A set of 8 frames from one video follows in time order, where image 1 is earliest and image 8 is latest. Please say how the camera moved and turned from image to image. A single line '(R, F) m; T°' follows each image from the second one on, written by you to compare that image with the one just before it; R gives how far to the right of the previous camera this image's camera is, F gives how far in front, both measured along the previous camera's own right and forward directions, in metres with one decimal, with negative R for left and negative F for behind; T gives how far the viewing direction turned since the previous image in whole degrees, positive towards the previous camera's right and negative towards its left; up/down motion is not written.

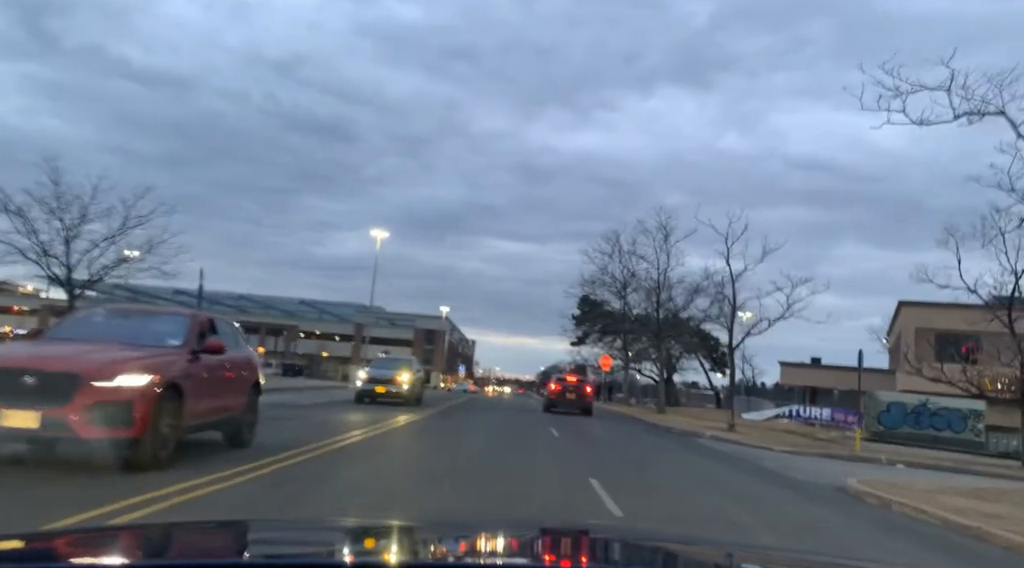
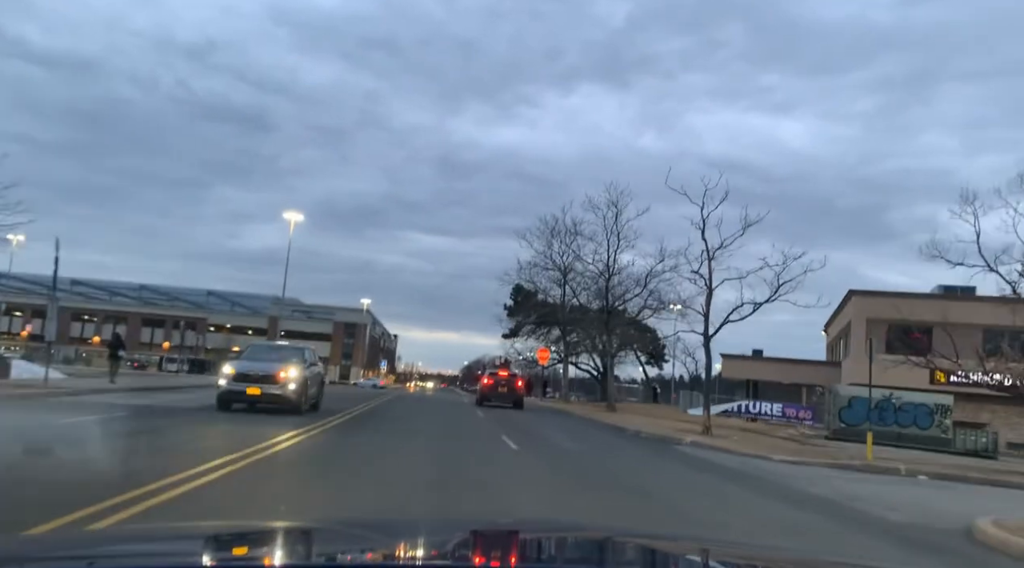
(-0.2, +3.0) m; +5°
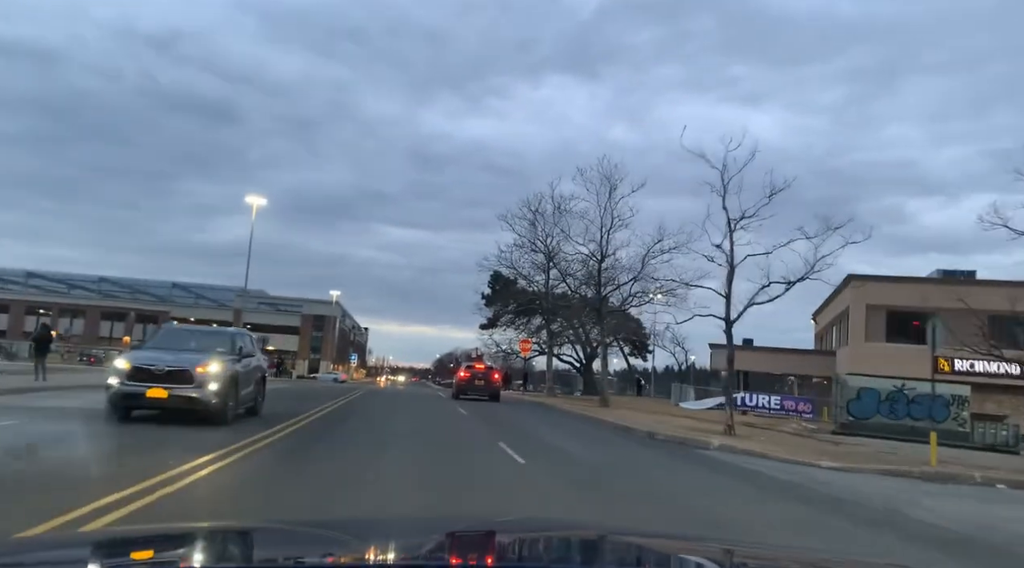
(-0.3, +2.1) m; +2°
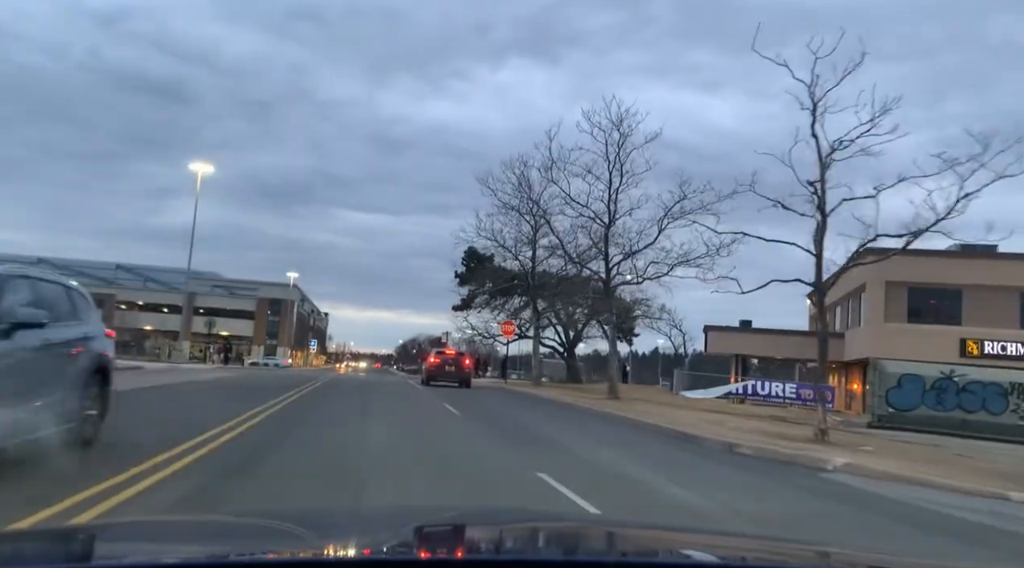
(-0.6, +3.5) m; +3°
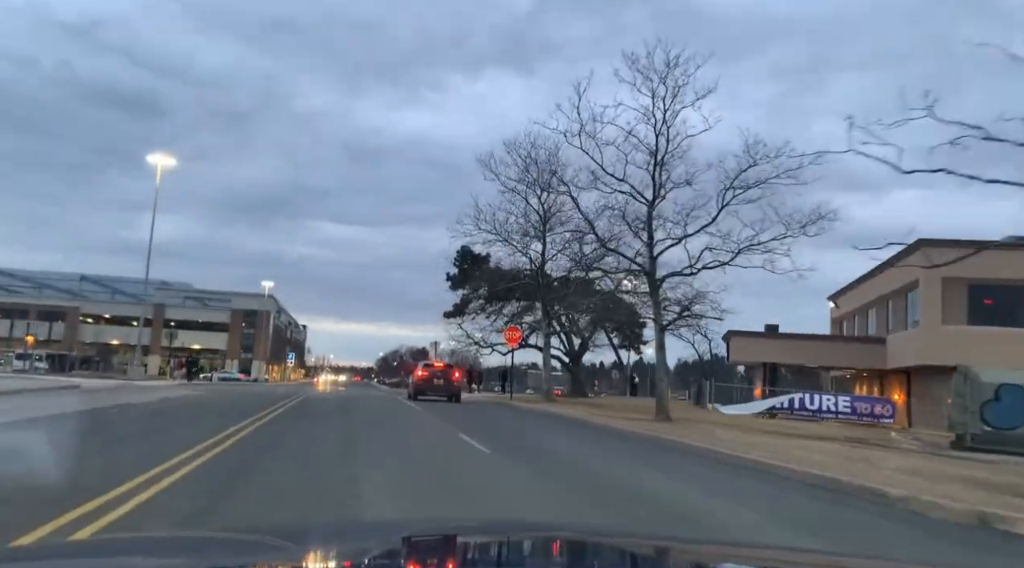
(-0.7, +3.5) m; +1°
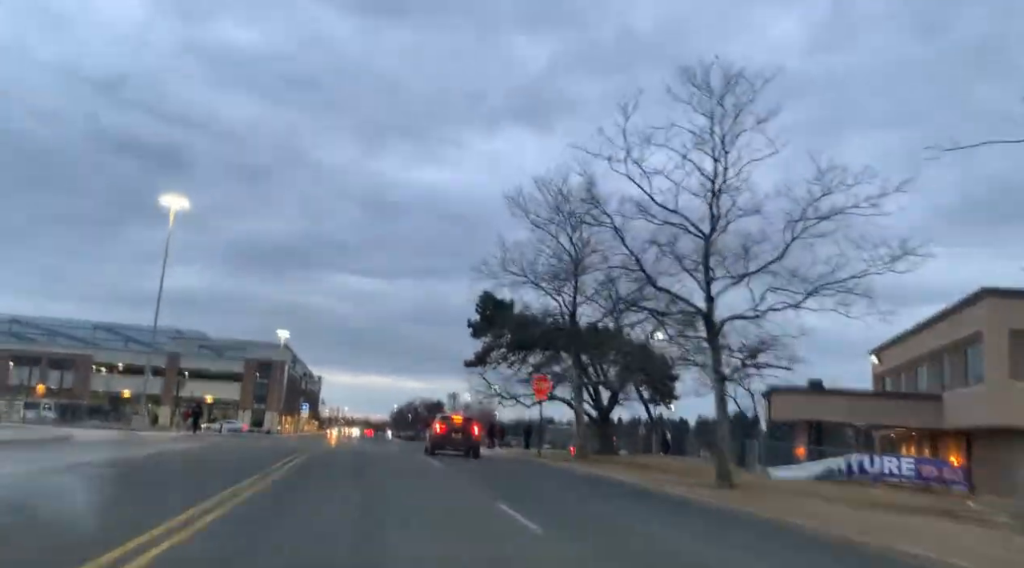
(-0.3, +1.6) m; -1°
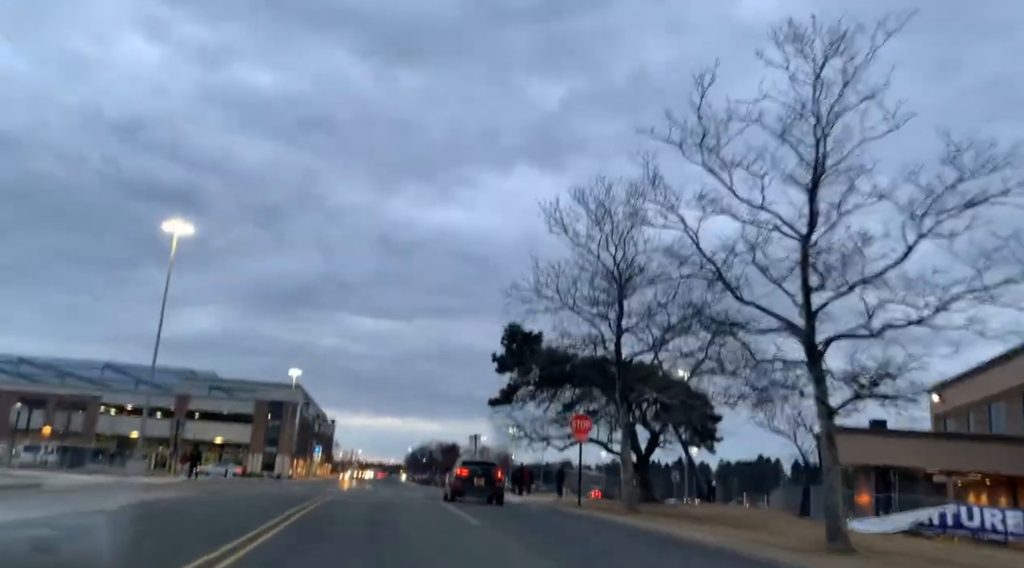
(-0.5, +2.3) m; -1°
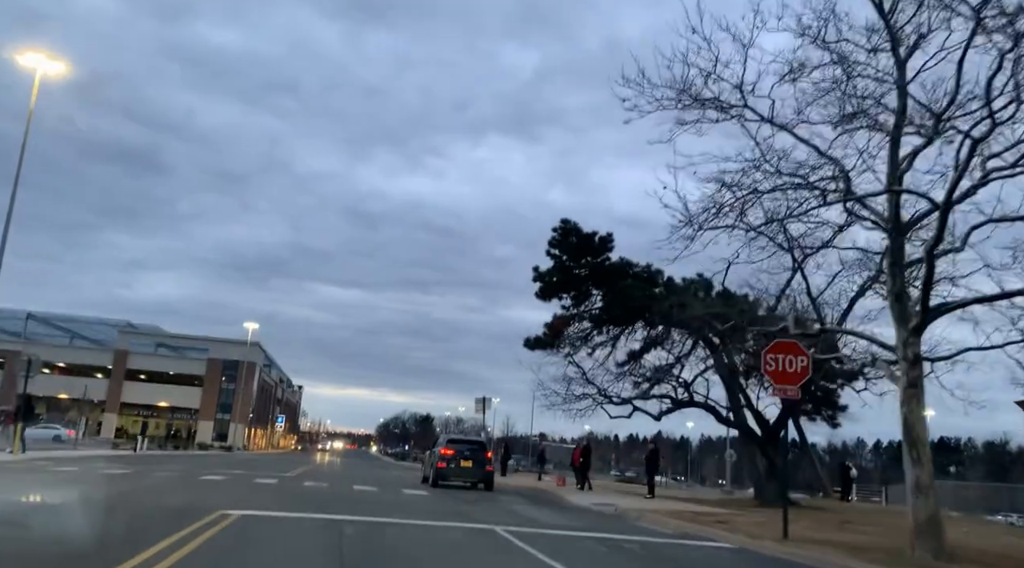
(-1.7, +9.8) m; +2°
